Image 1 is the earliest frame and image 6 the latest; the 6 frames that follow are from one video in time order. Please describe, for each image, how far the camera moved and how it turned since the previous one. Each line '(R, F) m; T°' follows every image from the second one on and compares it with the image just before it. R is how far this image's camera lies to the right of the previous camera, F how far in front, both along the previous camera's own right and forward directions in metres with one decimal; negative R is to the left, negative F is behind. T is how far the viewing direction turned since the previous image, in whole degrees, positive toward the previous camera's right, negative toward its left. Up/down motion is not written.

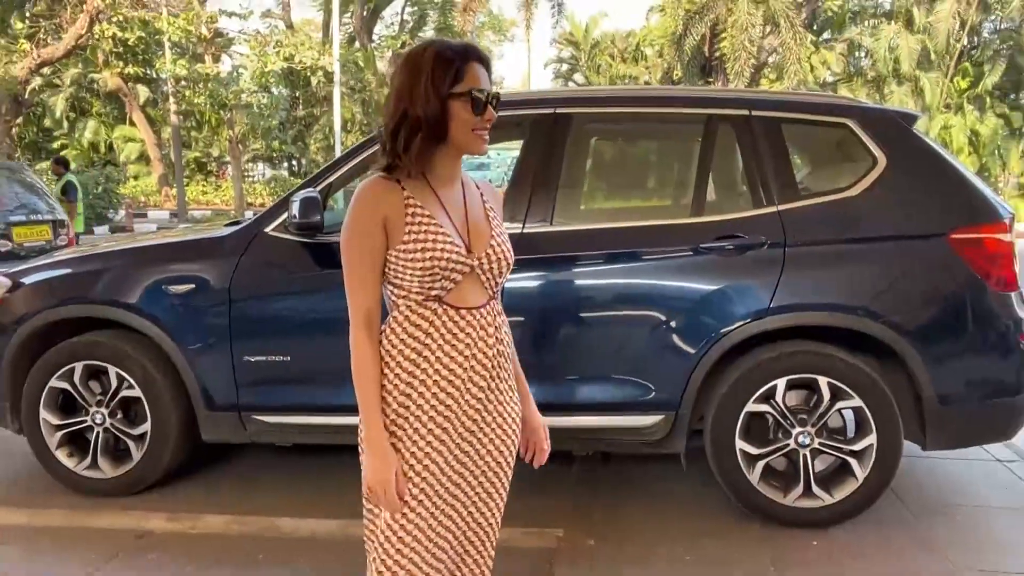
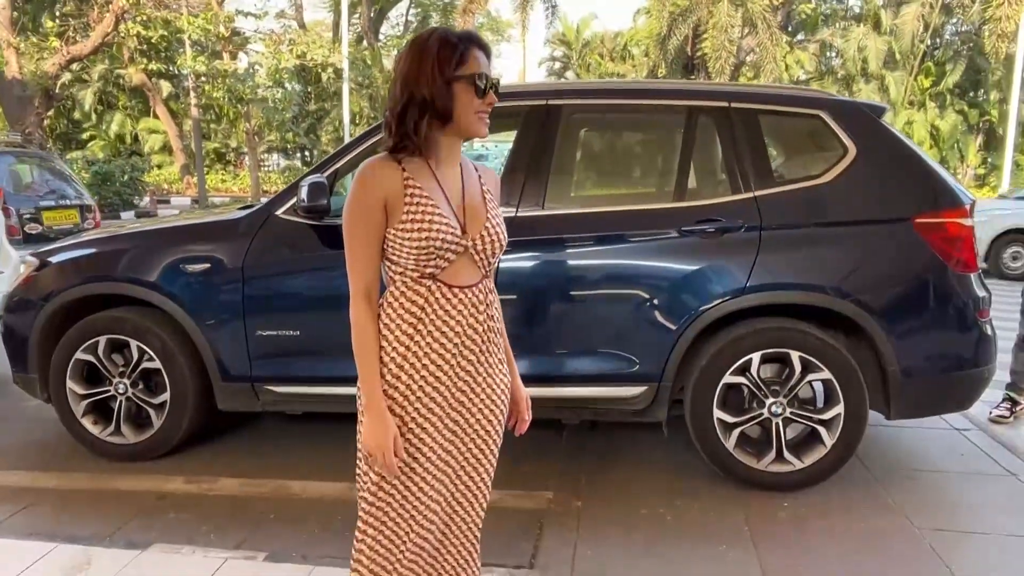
(0.0, -0.2) m; 0°
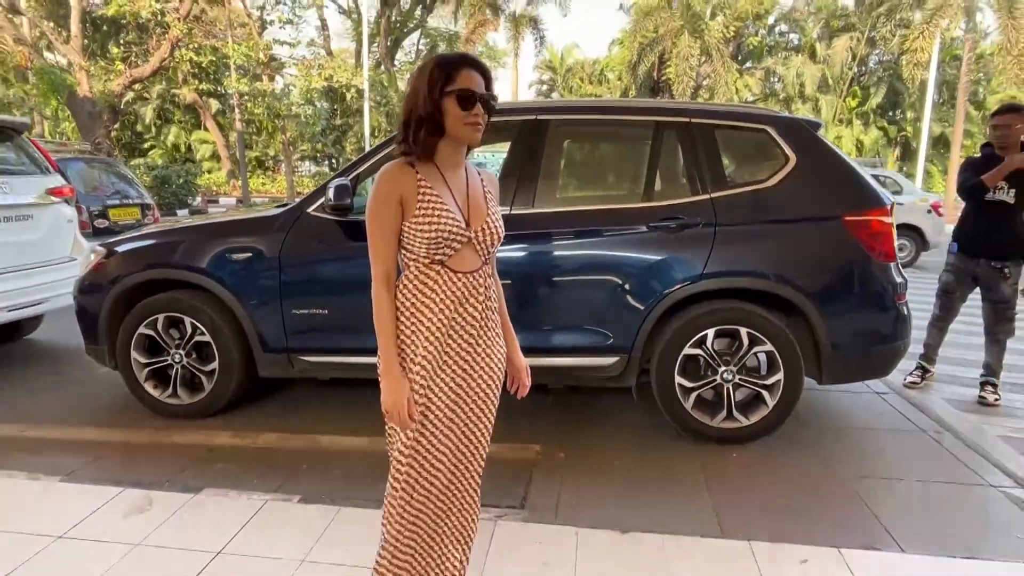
(0.0, -0.5) m; 0°
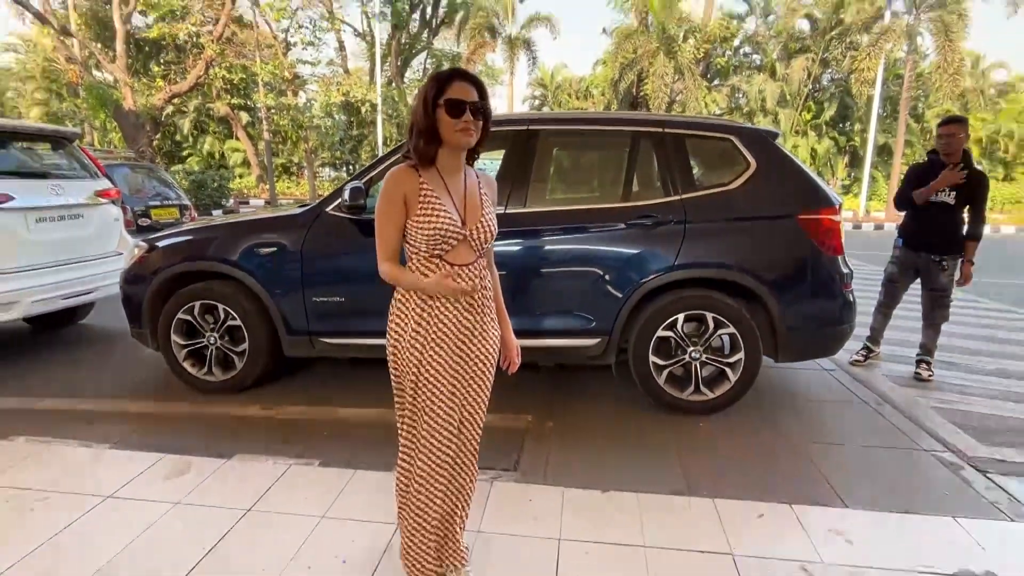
(0.0, -0.4) m; 0°
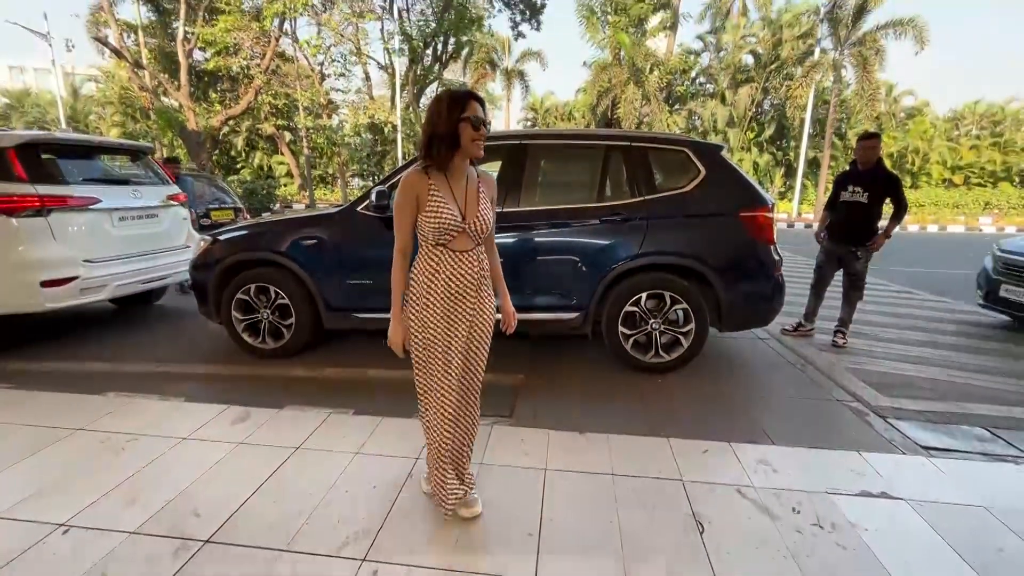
(0.0, -0.7) m; 0°
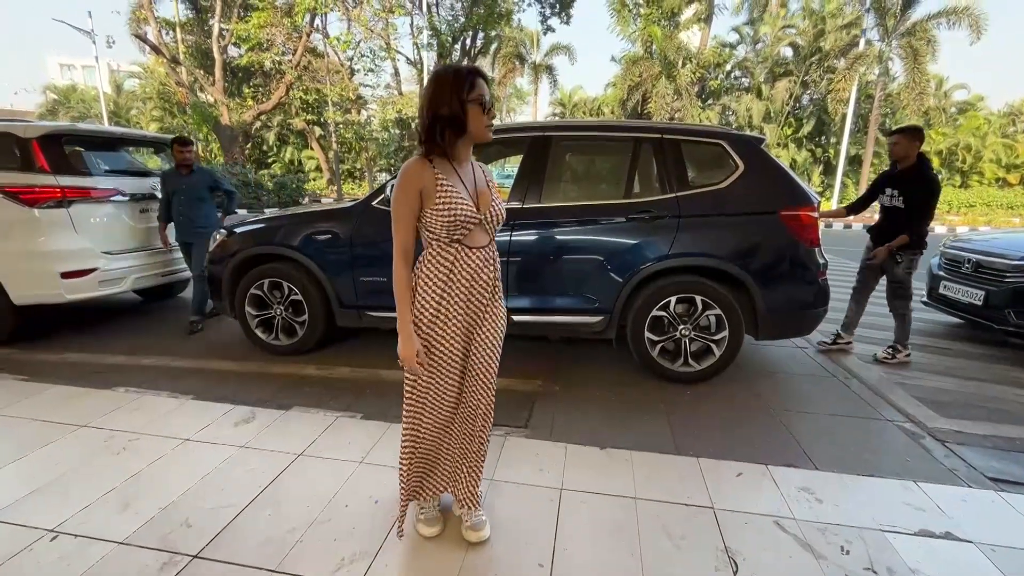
(+0.3, +0.1) m; -6°
